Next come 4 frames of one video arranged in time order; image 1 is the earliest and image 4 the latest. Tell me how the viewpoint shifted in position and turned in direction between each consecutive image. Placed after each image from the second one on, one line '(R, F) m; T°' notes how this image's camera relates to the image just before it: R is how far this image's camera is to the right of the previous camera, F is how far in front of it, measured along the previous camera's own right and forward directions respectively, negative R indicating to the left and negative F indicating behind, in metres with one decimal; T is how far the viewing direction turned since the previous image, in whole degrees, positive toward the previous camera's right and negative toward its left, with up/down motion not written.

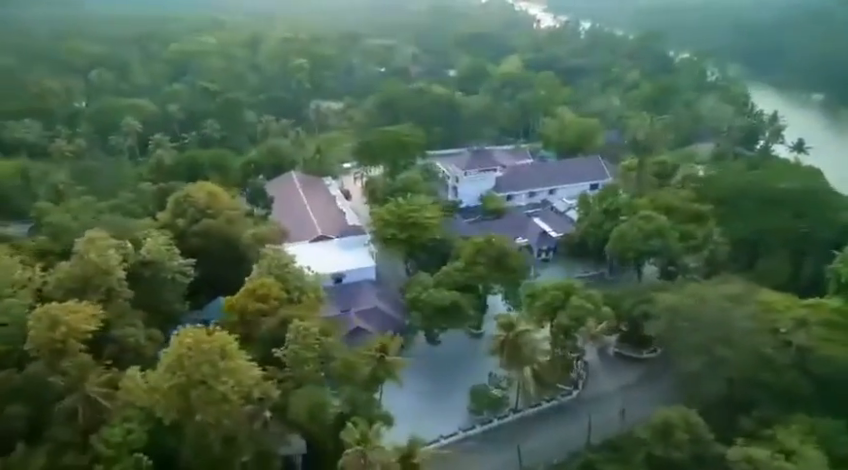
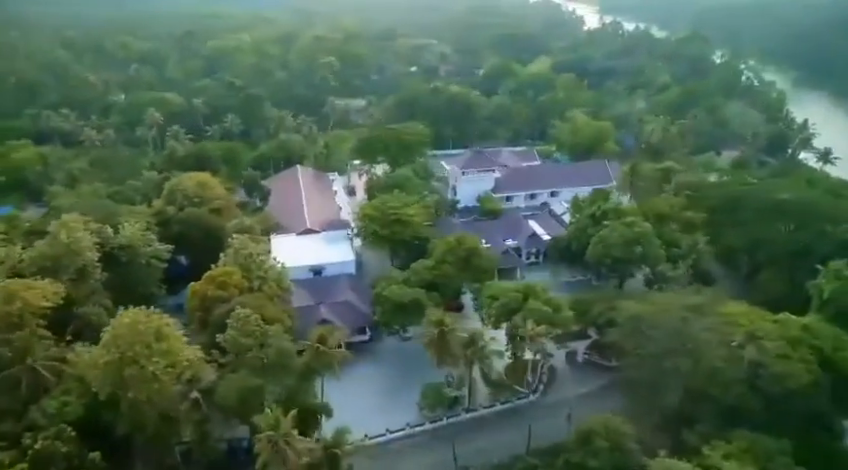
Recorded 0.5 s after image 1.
(+1.4, -0.1) m; -6°
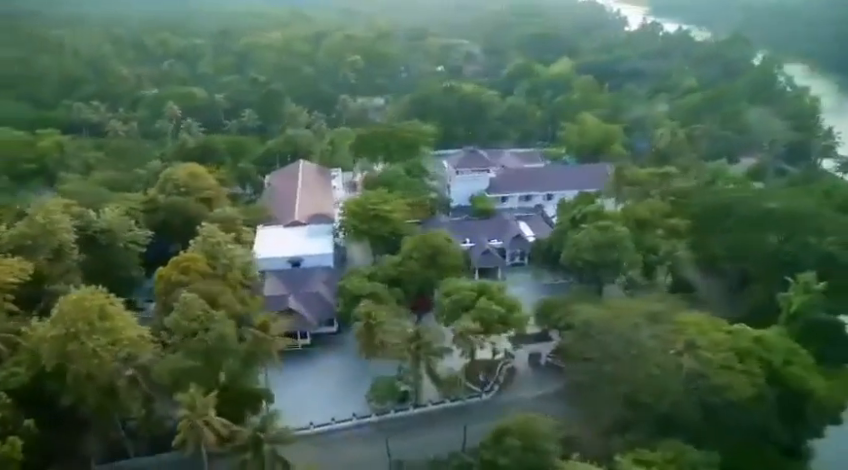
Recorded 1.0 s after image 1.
(+1.4, -0.1) m; -5°
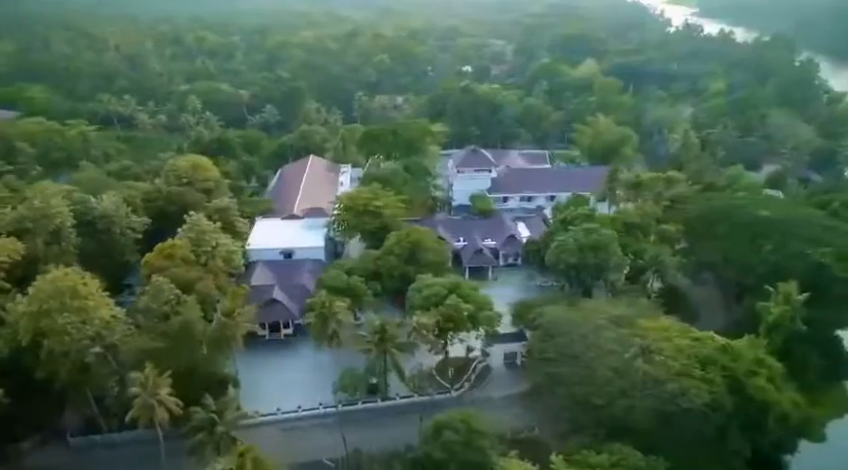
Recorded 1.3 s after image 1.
(+1.1, -0.1) m; -5°
